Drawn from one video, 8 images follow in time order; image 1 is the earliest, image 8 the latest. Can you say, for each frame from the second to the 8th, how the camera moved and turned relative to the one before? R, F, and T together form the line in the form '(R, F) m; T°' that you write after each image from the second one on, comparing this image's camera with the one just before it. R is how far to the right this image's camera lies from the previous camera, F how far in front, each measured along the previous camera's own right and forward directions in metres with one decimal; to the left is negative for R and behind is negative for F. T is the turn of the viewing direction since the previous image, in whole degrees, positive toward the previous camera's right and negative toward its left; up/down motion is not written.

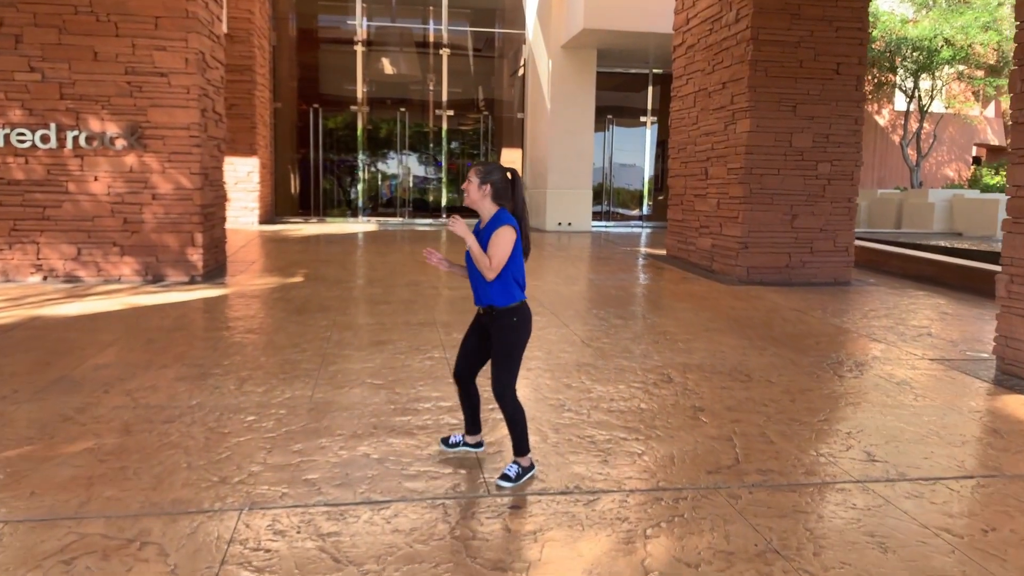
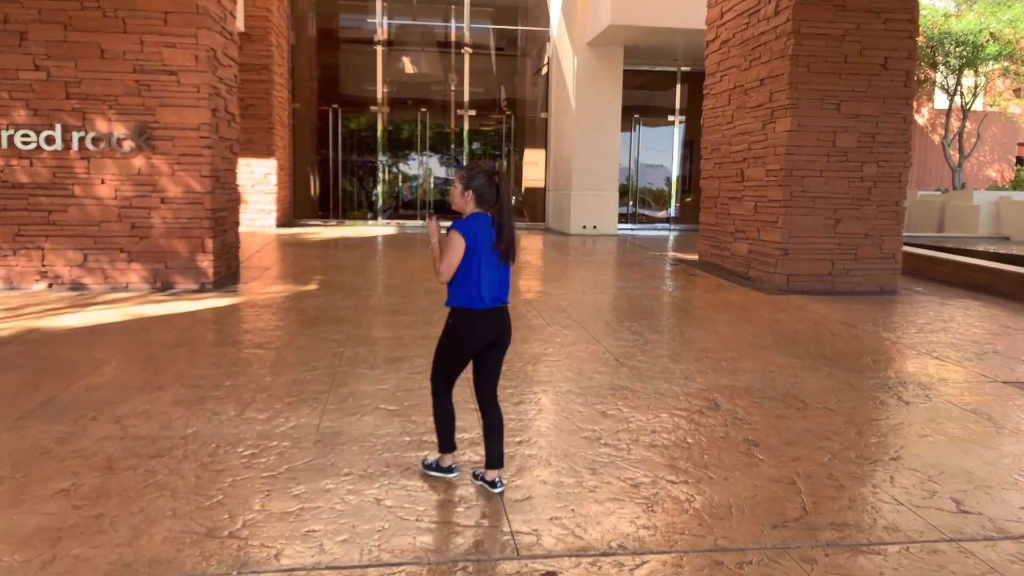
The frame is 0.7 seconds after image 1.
(0.0, +0.4) m; -2°
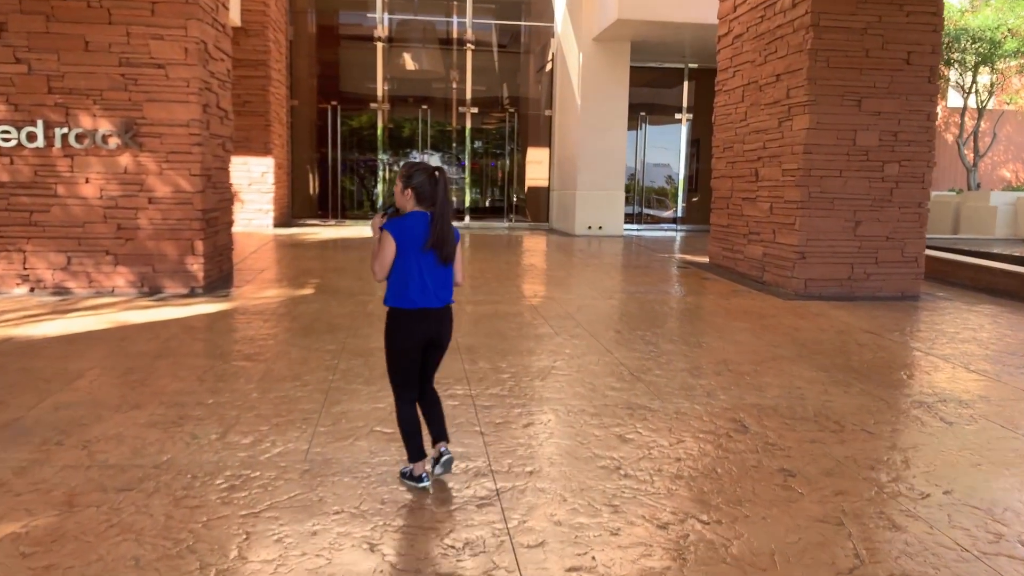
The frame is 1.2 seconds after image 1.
(0.0, +0.4) m; 0°
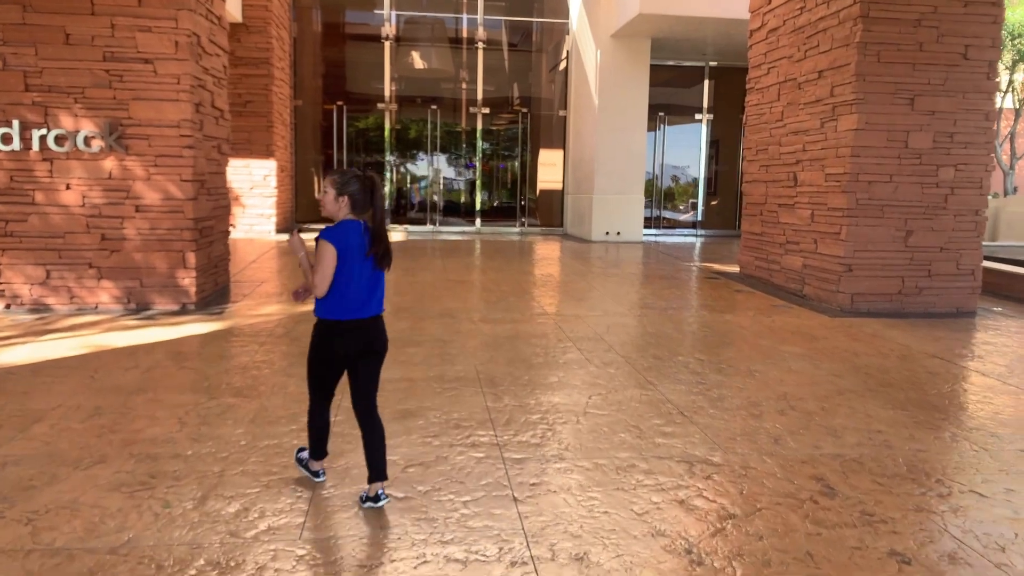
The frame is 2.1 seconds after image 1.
(-0.1, +0.7) m; 0°
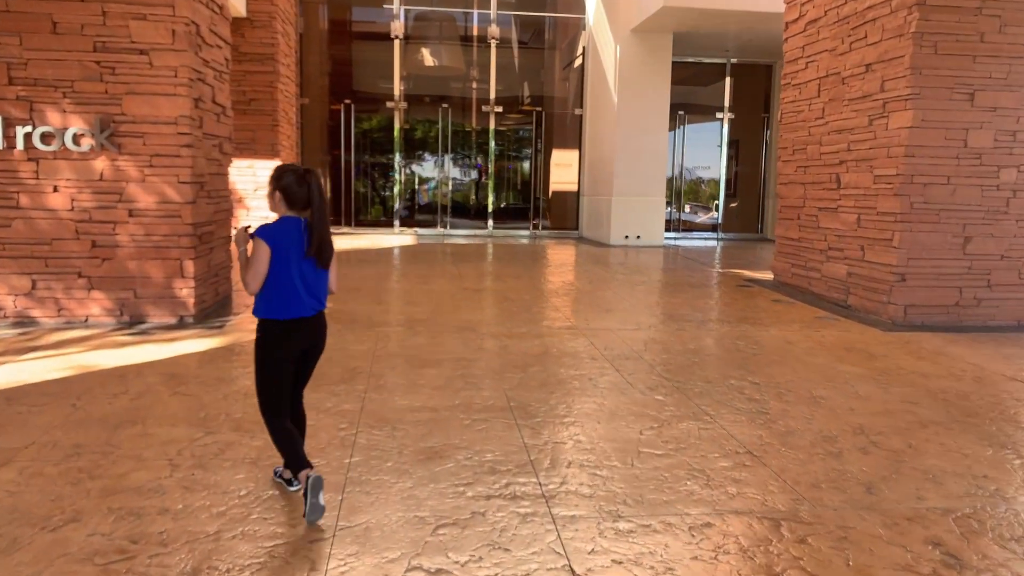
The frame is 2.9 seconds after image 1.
(-0.2, +0.6) m; 0°
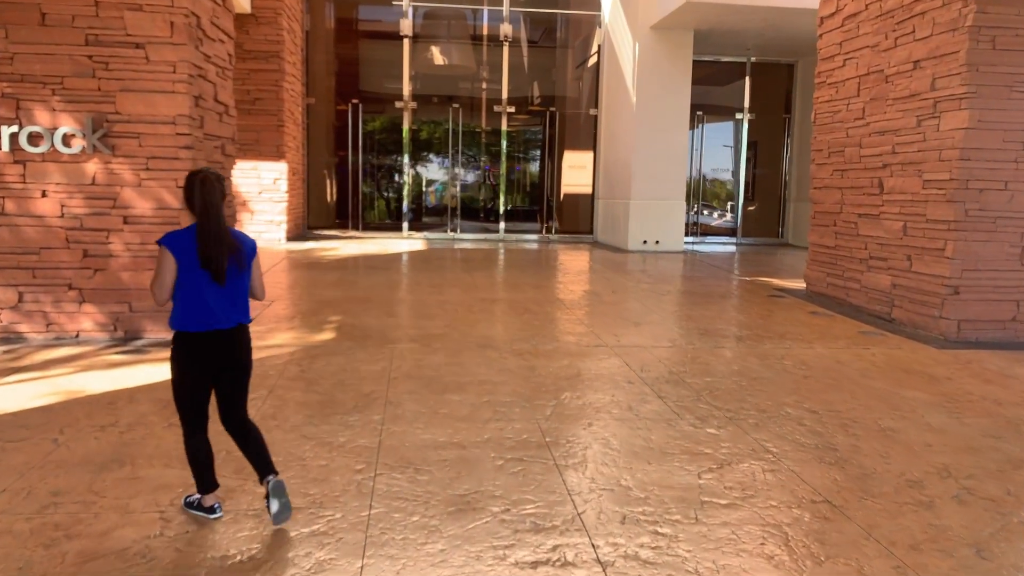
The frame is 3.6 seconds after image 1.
(-0.2, +0.5) m; 0°
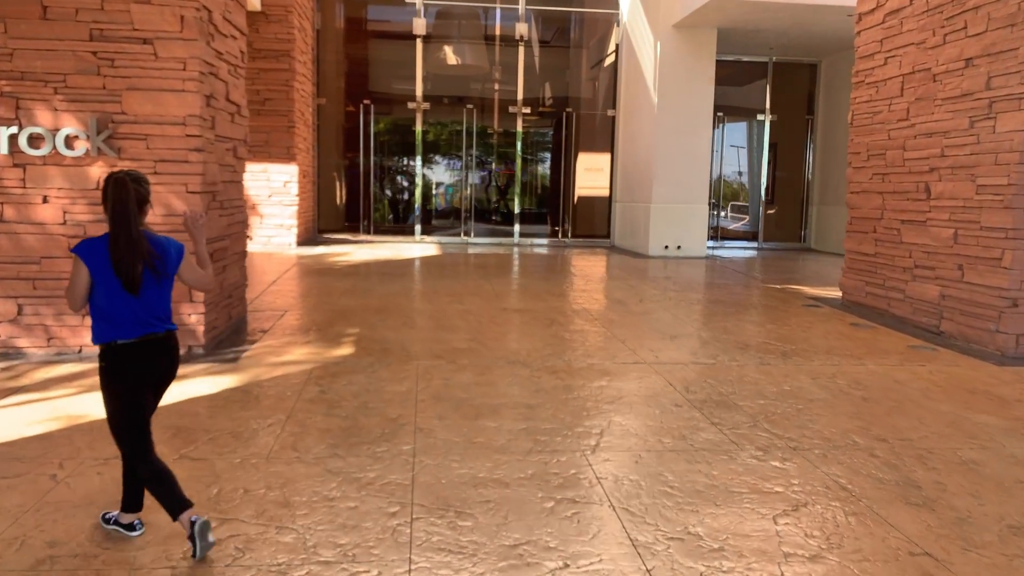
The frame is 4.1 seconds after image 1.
(-0.2, +0.4) m; 0°
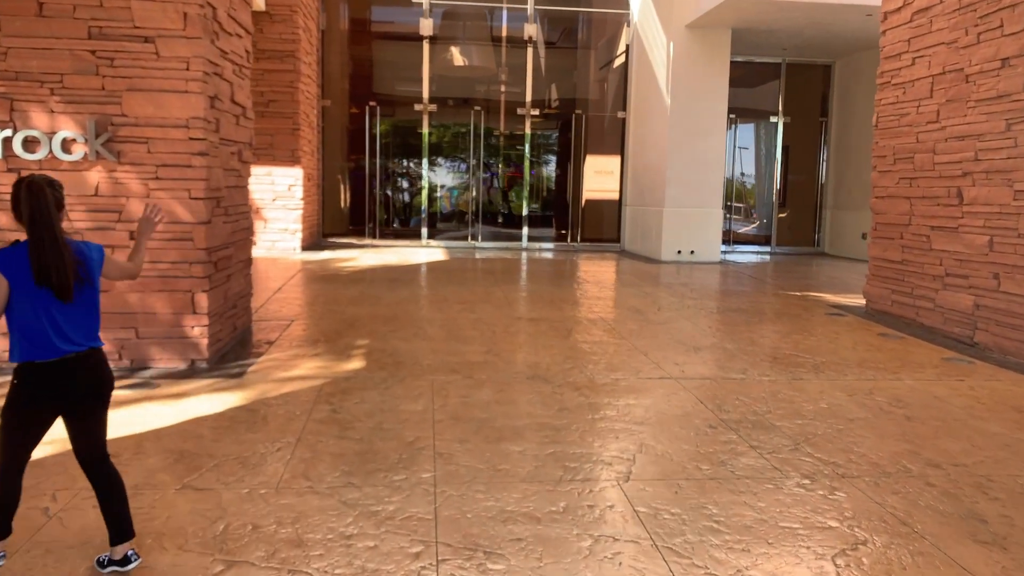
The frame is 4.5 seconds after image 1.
(-0.1, +0.3) m; 0°
